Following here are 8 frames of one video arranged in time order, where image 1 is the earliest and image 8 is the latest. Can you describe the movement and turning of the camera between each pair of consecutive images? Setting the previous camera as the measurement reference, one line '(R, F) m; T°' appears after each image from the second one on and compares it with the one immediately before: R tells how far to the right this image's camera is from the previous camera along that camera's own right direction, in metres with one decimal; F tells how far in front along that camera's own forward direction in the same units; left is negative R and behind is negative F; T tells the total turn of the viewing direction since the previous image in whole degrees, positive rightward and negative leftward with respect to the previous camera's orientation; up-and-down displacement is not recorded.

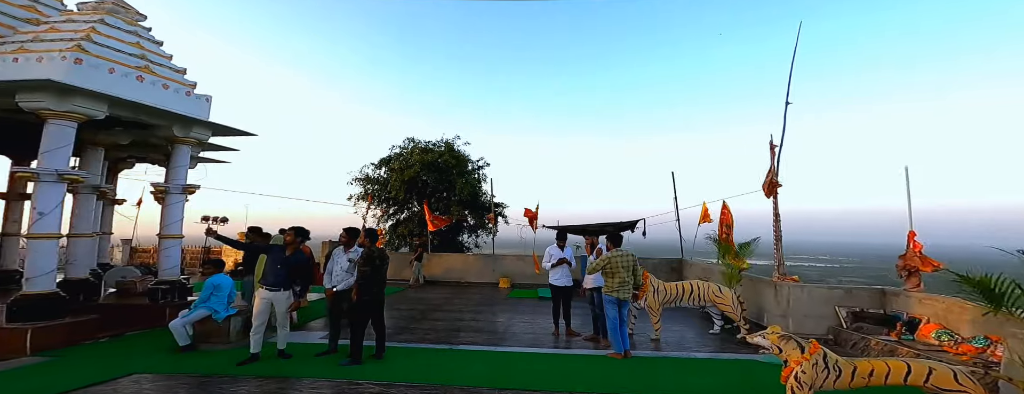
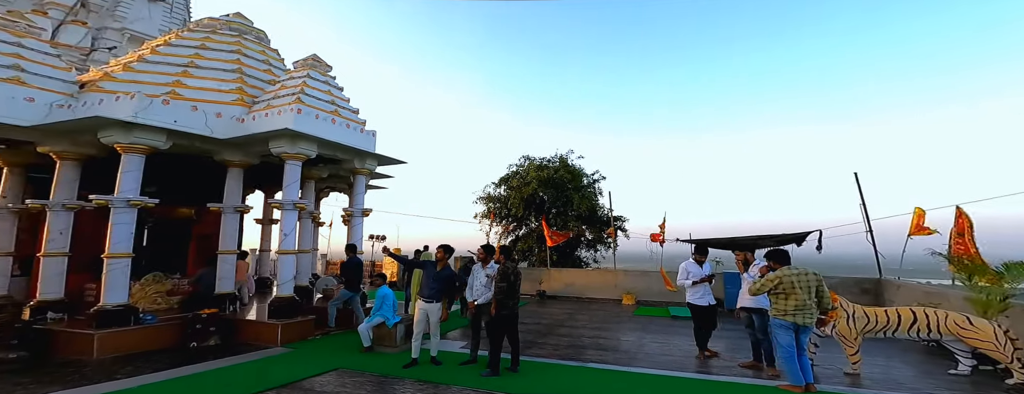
(-0.6, -0.1) m; -17°
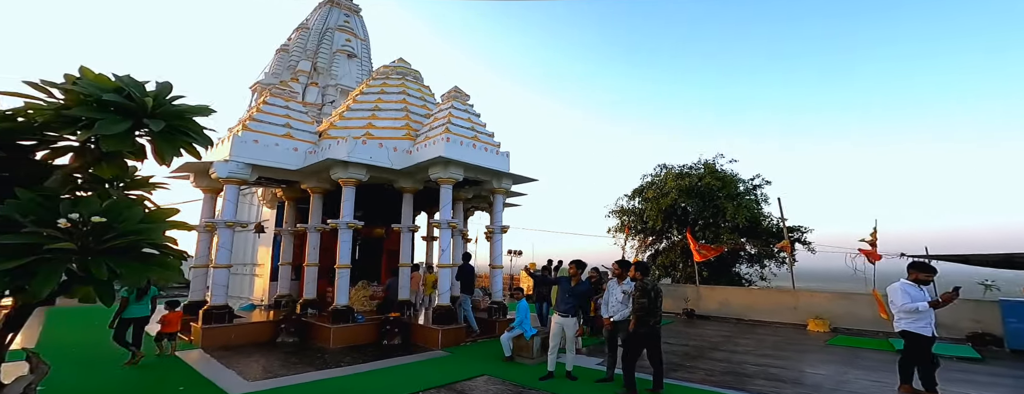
(-0.2, -0.2) m; -17°
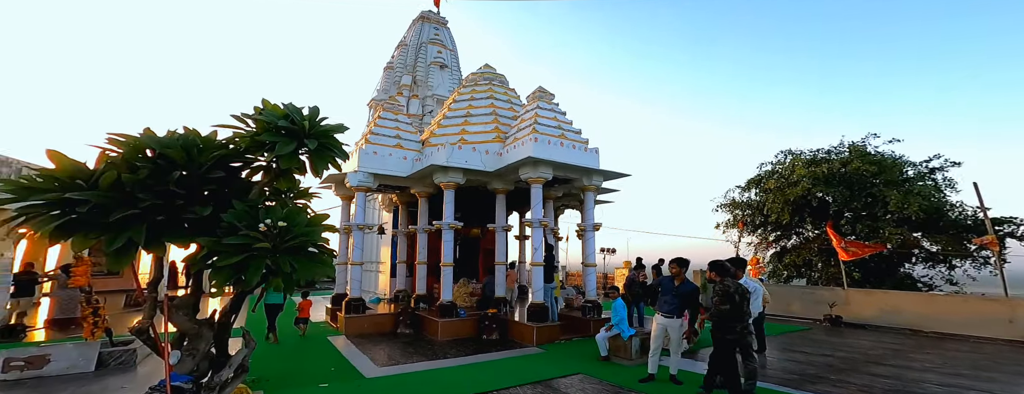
(-0.1, -0.1) m; -12°
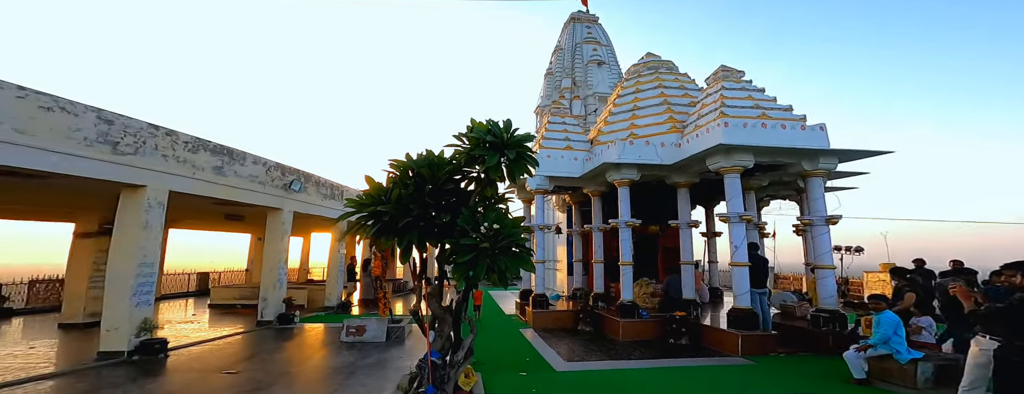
(-0.2, 0.0) m; -22°
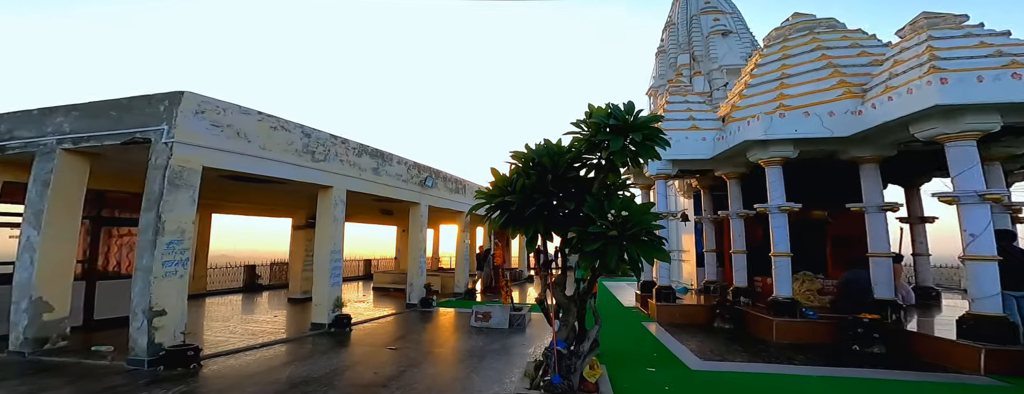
(-0.3, +0.1) m; -15°
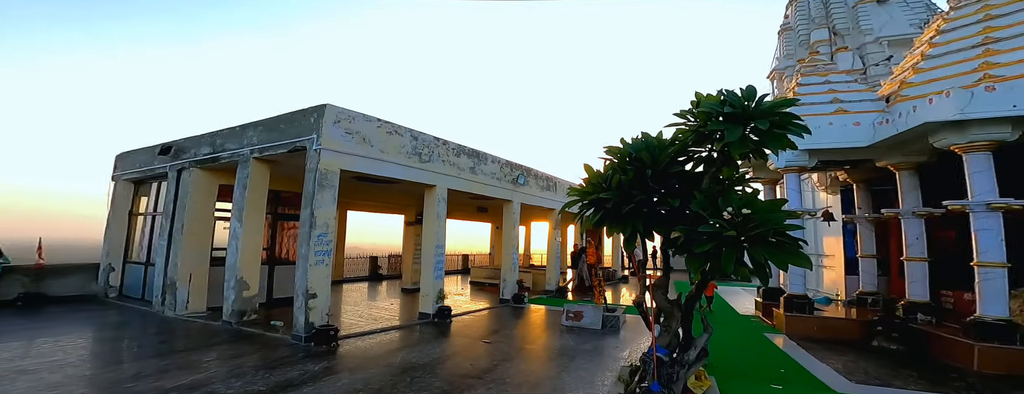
(-0.5, +0.2) m; -12°
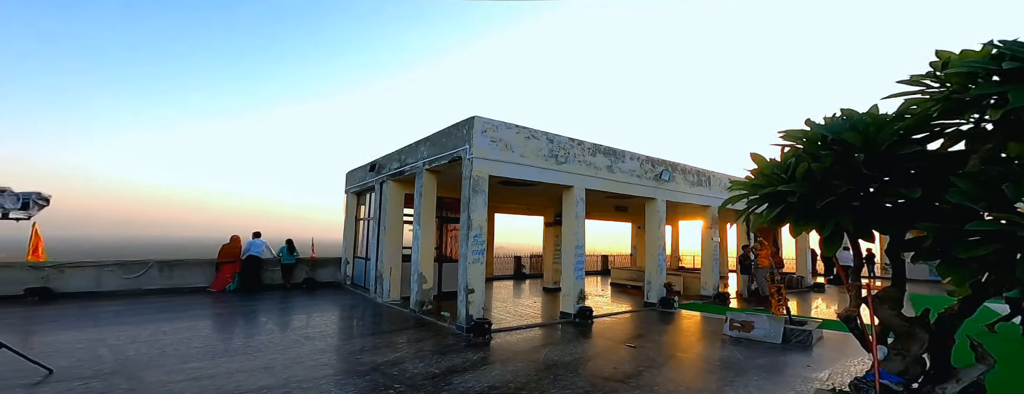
(-0.1, +0.4) m; -18°
